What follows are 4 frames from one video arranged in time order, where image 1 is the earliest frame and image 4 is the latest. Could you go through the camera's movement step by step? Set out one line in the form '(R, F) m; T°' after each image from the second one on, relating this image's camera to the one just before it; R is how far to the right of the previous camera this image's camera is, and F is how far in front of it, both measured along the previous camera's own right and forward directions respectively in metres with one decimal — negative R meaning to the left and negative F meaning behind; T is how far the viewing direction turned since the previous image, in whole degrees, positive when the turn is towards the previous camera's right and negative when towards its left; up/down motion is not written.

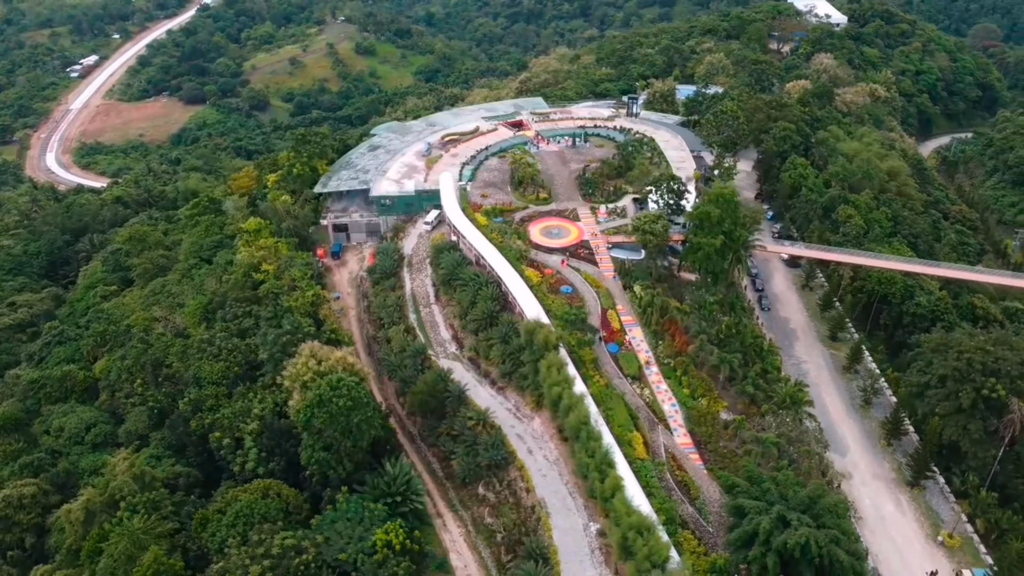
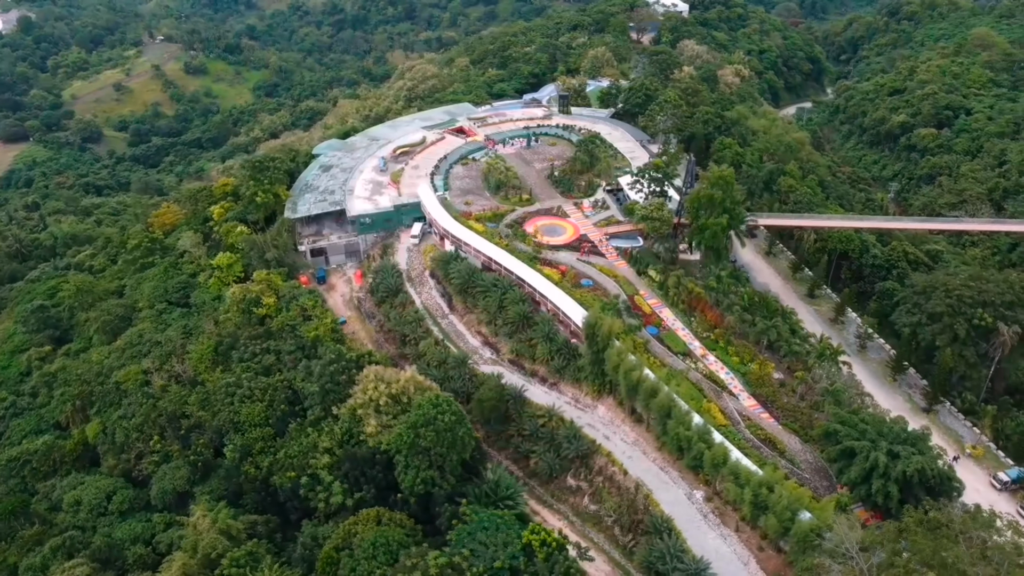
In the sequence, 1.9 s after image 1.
(-9.0, -0.3) m; +12°
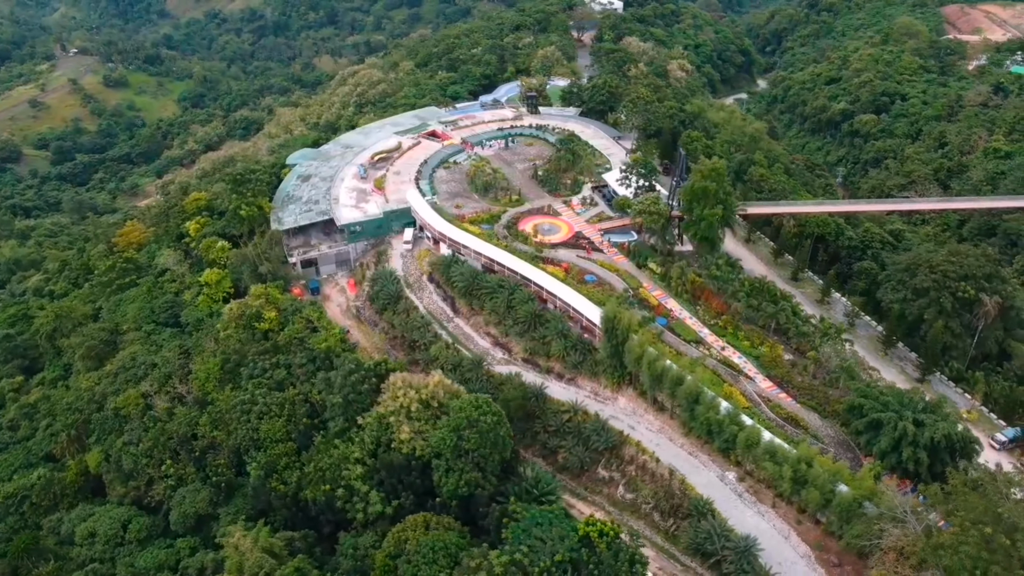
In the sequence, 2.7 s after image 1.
(-3.8, -0.3) m; +5°
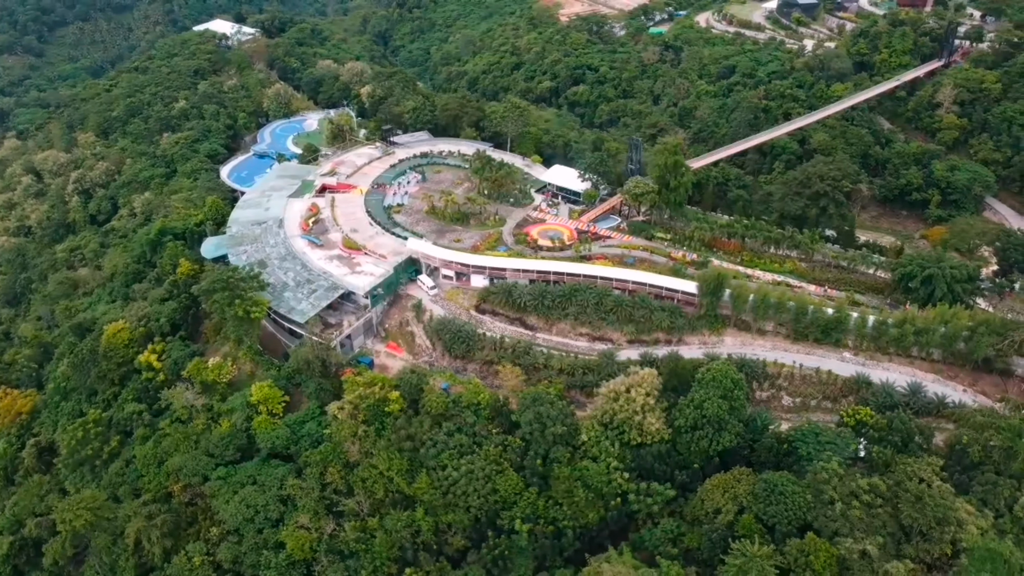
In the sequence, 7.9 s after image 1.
(-25.2, +3.4) m; +30°
